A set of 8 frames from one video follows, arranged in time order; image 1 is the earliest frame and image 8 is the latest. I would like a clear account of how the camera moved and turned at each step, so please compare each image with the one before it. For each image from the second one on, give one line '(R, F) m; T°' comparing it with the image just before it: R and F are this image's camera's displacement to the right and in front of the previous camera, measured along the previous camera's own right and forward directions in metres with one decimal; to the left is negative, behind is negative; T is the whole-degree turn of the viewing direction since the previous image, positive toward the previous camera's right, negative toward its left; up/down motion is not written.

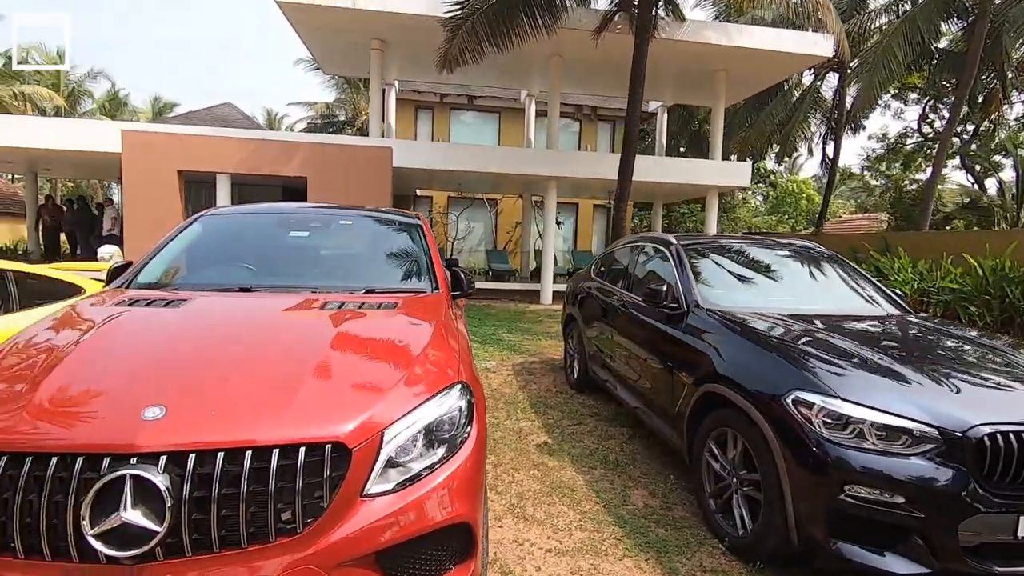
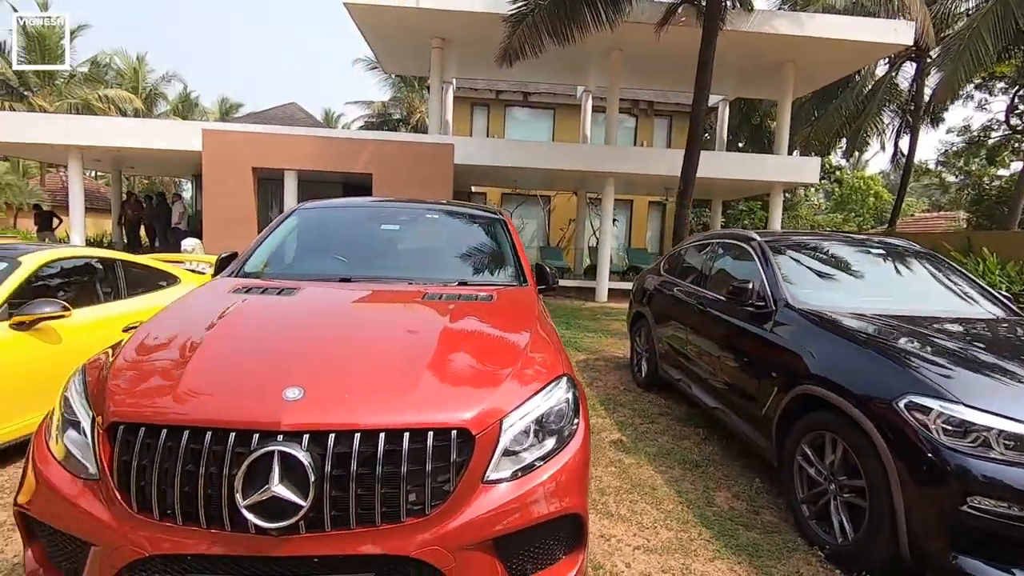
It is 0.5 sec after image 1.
(-0.2, 0.0) m; -5°
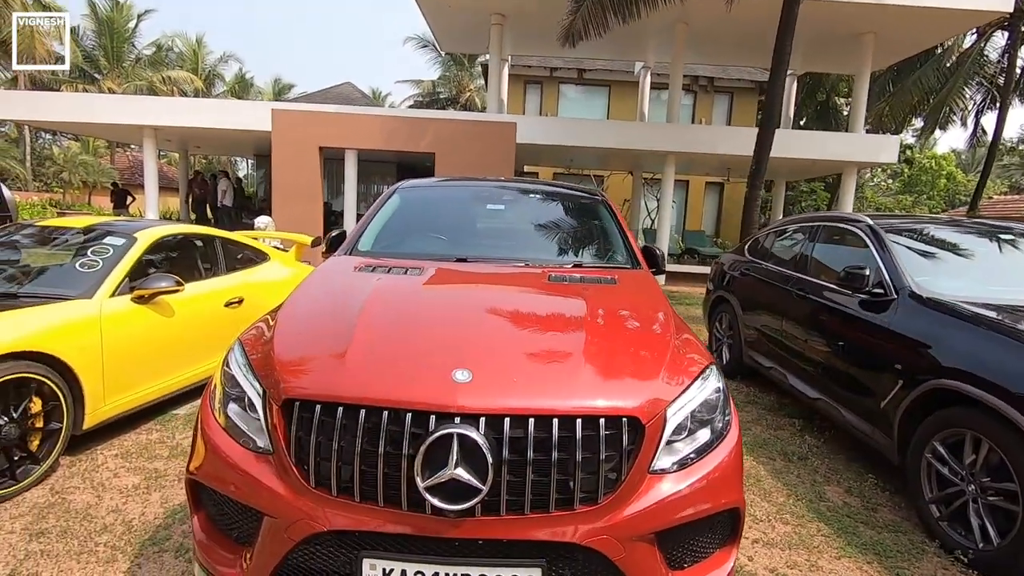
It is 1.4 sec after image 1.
(-0.4, 0.0) m; -4°
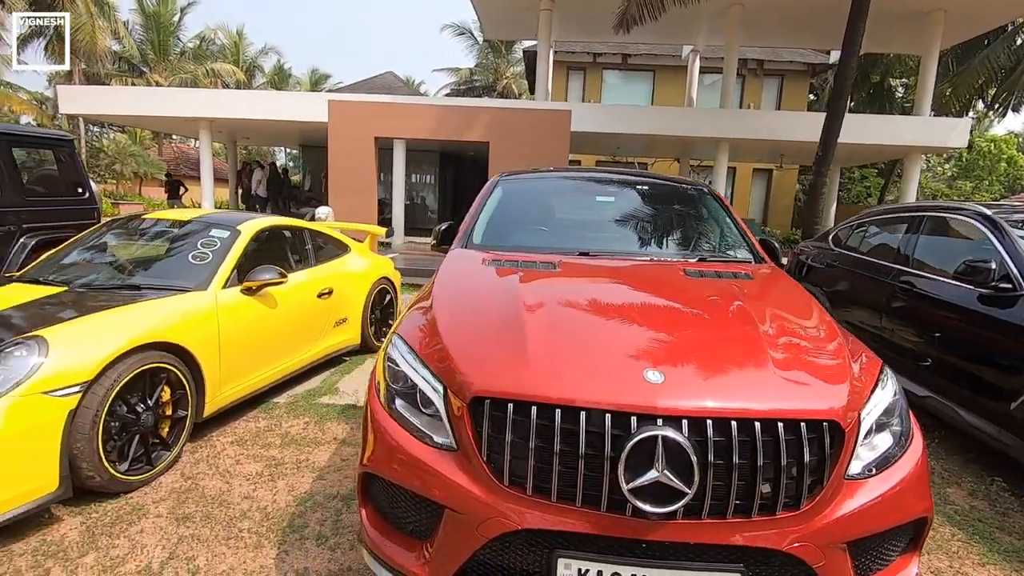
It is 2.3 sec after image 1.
(-0.5, 0.0) m; -3°
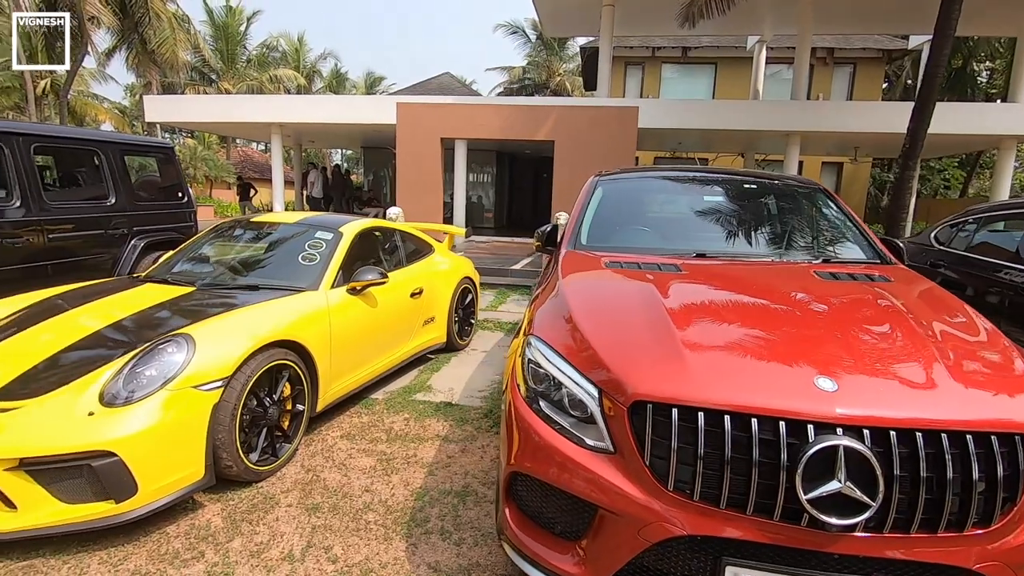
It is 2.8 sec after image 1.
(-0.3, 0.0) m; -5°
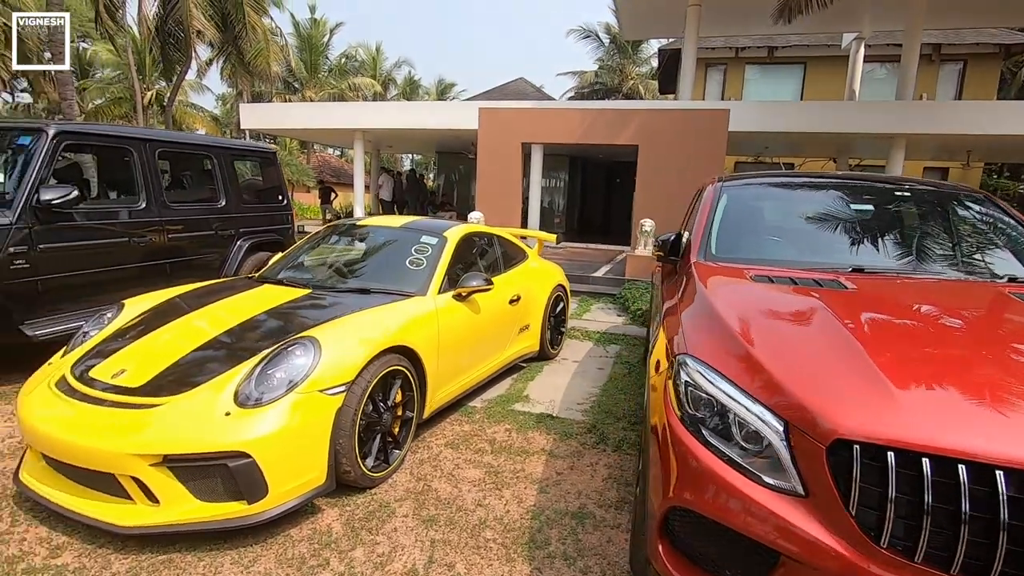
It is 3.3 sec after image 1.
(-0.3, +0.1) m; -6°
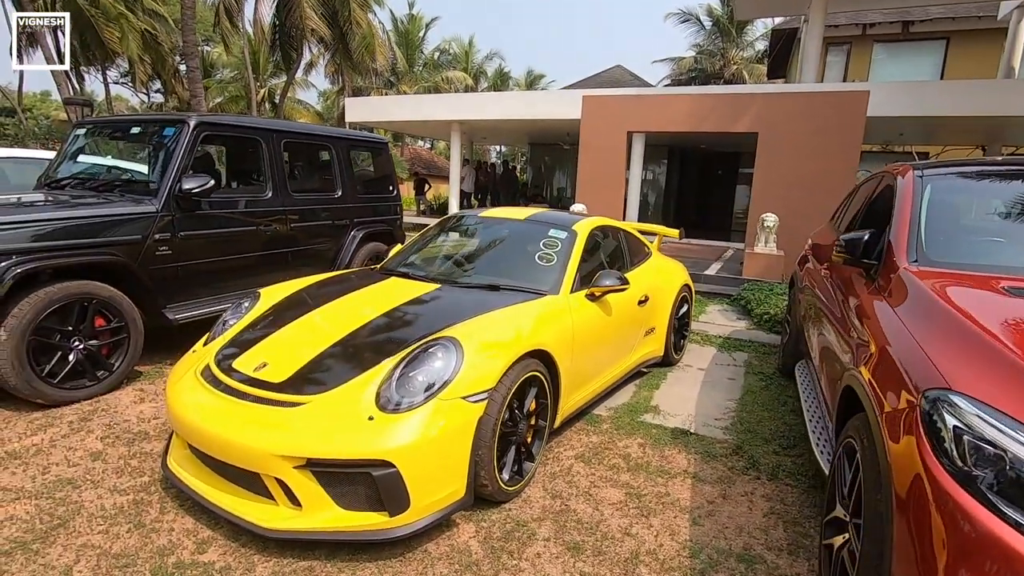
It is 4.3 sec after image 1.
(-0.4, +0.3) m; -8°
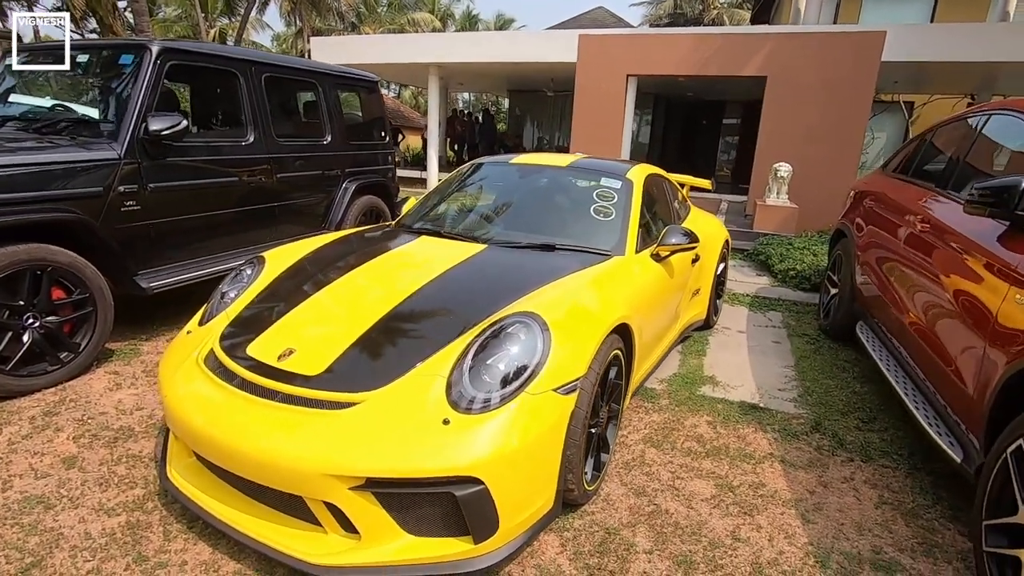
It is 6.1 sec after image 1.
(-0.5, +0.5) m; +3°
